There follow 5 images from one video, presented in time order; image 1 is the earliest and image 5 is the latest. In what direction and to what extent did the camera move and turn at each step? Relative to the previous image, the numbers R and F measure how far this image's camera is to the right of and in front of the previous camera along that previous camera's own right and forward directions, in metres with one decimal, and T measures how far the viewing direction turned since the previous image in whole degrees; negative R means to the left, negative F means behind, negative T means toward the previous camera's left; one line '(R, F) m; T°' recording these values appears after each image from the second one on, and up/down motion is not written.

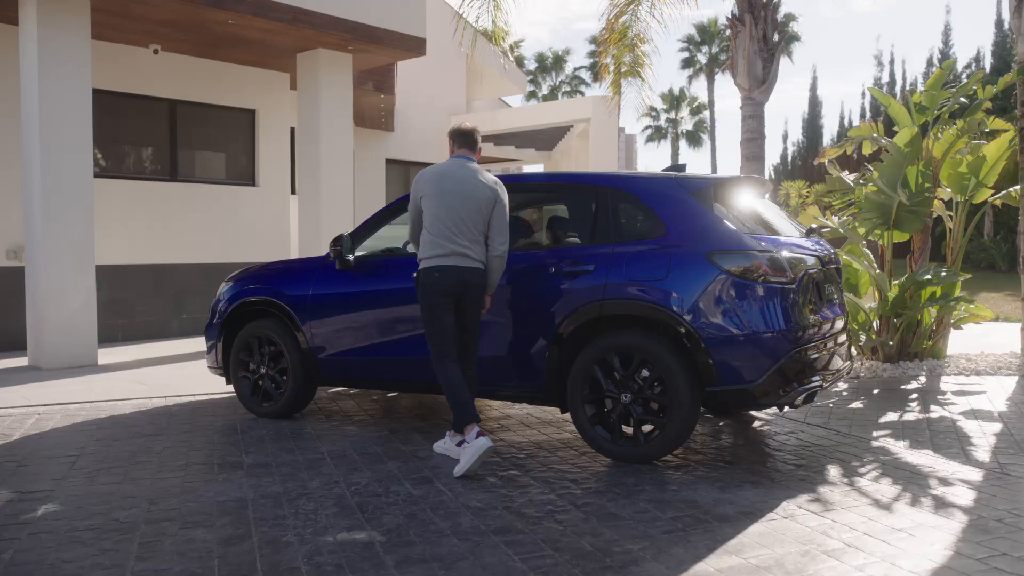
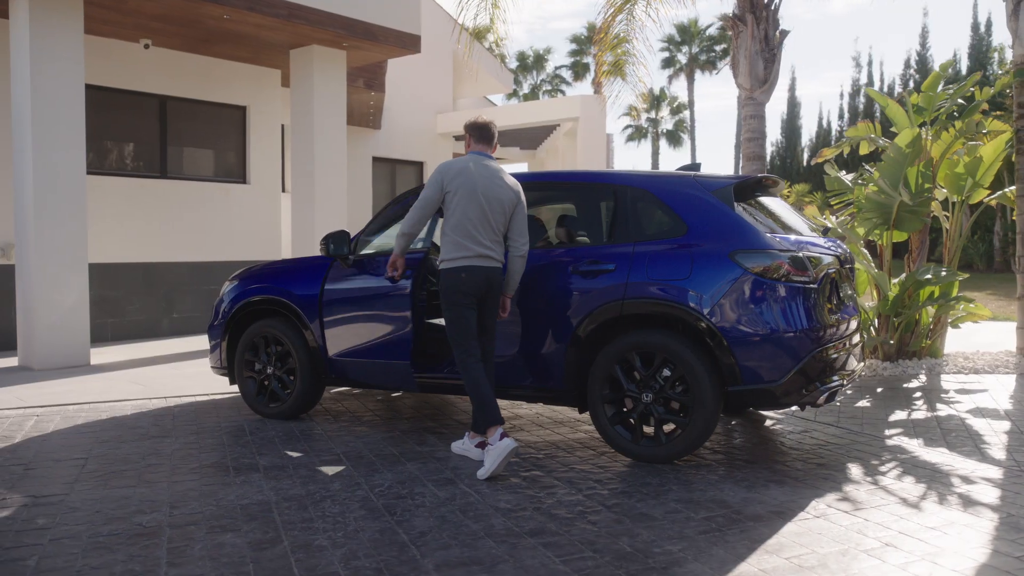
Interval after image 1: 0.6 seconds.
(-0.3, 0.0) m; +2°
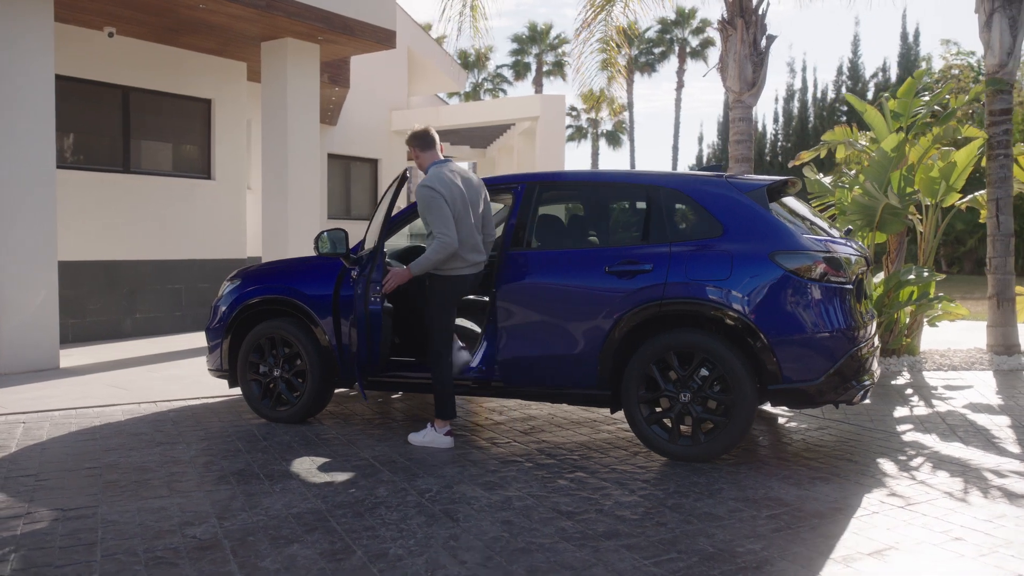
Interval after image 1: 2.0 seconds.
(-0.7, +0.1) m; +5°
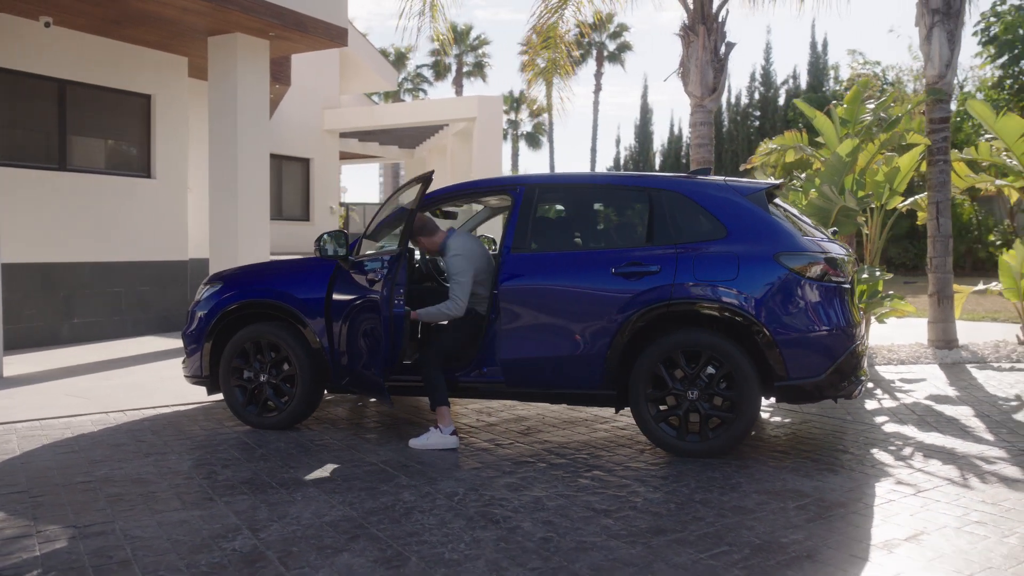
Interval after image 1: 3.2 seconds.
(-0.6, 0.0) m; +6°
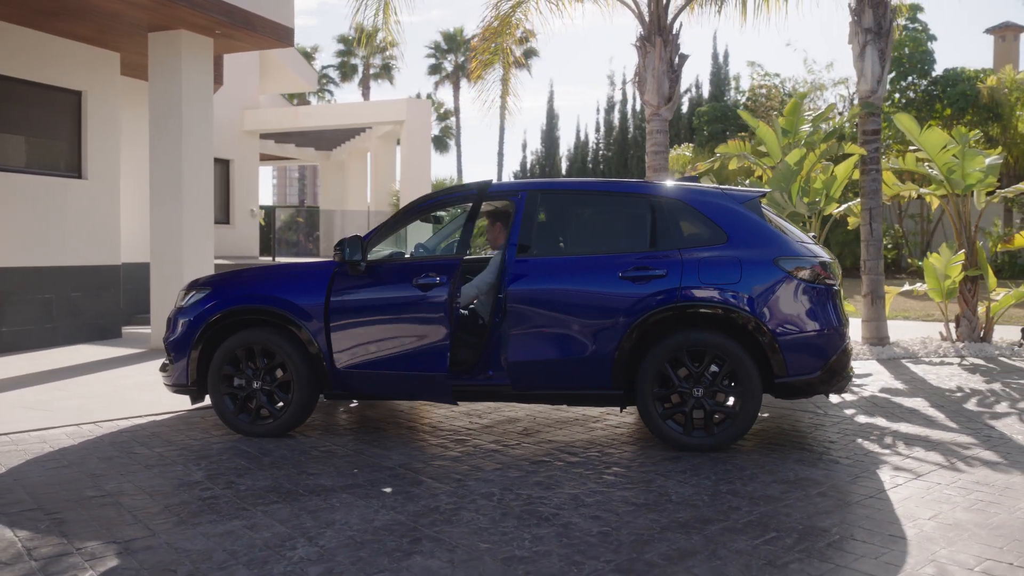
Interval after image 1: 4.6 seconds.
(-0.8, -0.1) m; +7°
